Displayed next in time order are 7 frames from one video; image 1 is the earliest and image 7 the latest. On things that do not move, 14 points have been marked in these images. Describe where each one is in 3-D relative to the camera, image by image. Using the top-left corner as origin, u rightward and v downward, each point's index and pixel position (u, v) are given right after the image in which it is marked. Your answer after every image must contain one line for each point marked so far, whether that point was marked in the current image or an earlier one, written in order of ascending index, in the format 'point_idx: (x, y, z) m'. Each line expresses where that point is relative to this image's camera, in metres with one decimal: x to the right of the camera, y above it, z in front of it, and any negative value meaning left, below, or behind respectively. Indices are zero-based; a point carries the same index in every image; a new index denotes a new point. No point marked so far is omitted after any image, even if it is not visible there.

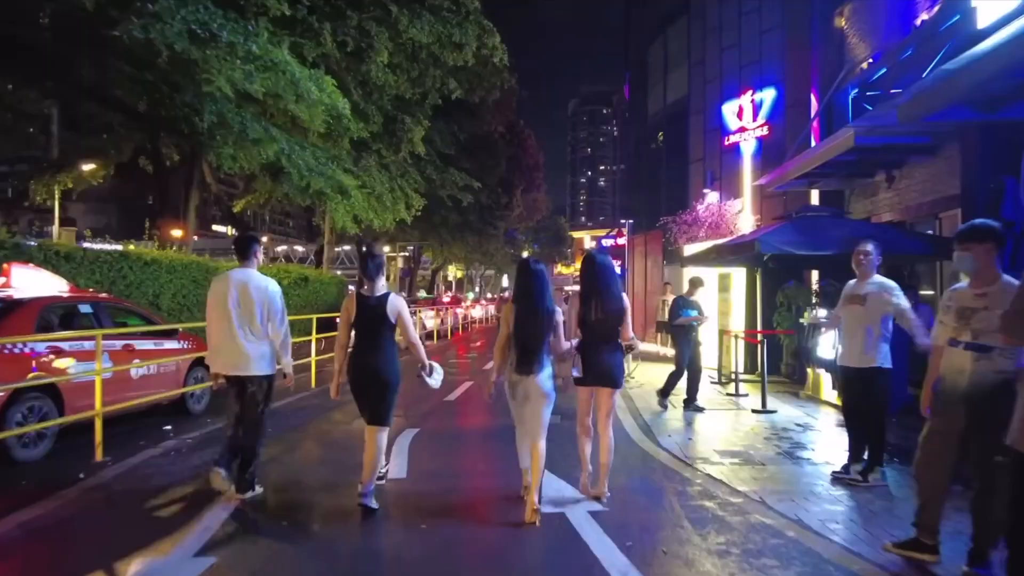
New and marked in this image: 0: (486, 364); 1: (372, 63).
0: (-0.6, -1.7, +17.4) m
1: (-2.6, +4.3, +14.2) m
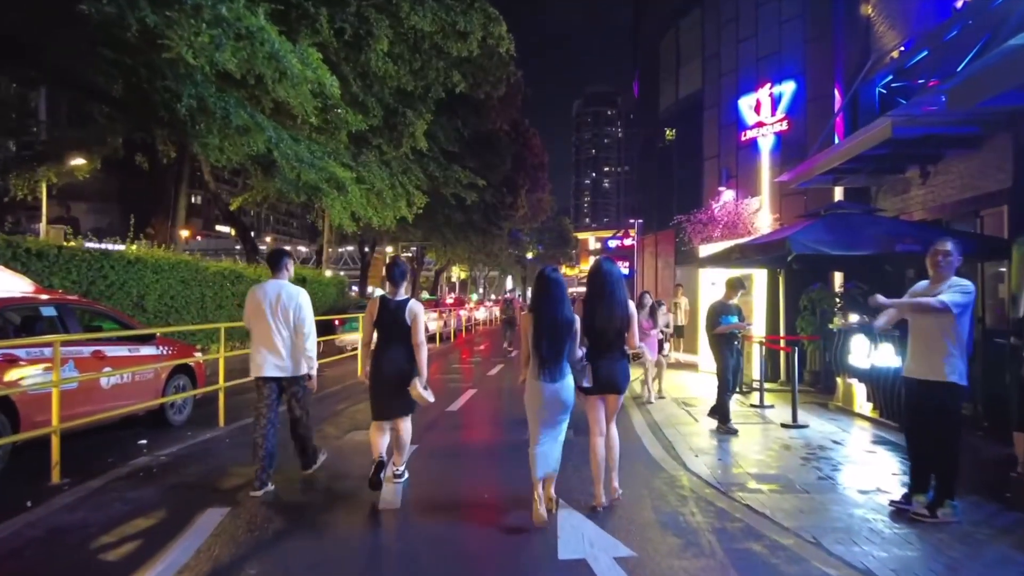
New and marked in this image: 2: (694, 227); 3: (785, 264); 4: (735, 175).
0: (-0.4, -1.8, +16.6) m
1: (-2.5, +4.2, +13.5) m
2: (+3.7, +1.3, +15.6) m
3: (+4.1, +0.4, +11.2) m
4: (+5.1, +2.6, +17.3) m
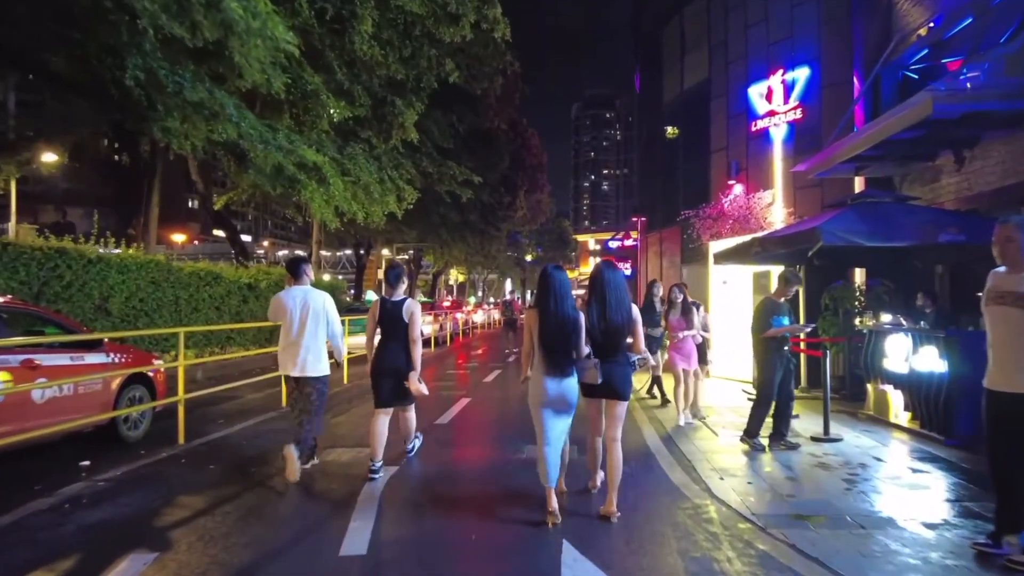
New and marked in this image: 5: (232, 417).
0: (-0.5, -1.8, +15.7) m
1: (-2.6, +4.2, +12.6) m
2: (+3.7, +1.3, +14.6) m
3: (+4.0, +0.4, +10.3) m
4: (+5.0, +2.6, +16.3) m
5: (-3.6, -1.7, +9.7) m
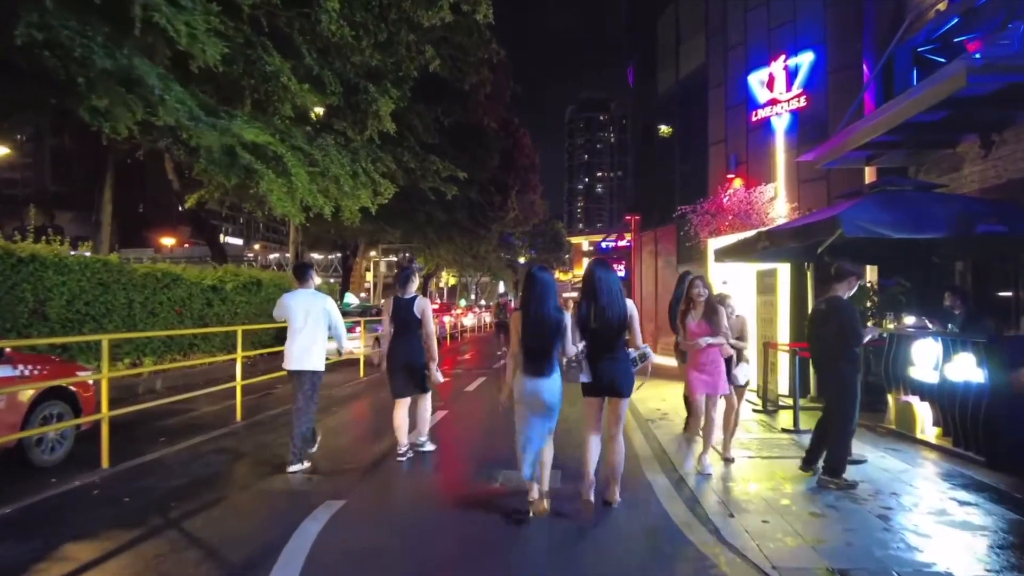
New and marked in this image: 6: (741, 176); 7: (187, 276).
0: (-0.8, -1.8, +14.6) m
1: (-2.9, +4.2, +11.5) m
2: (+3.4, +1.3, +13.7) m
3: (+3.8, +0.4, +9.3) m
4: (+4.7, +2.6, +15.4) m
5: (-3.8, -1.7, +8.7) m
6: (+4.7, +2.3, +15.4) m
7: (-5.8, +0.2, +13.4) m
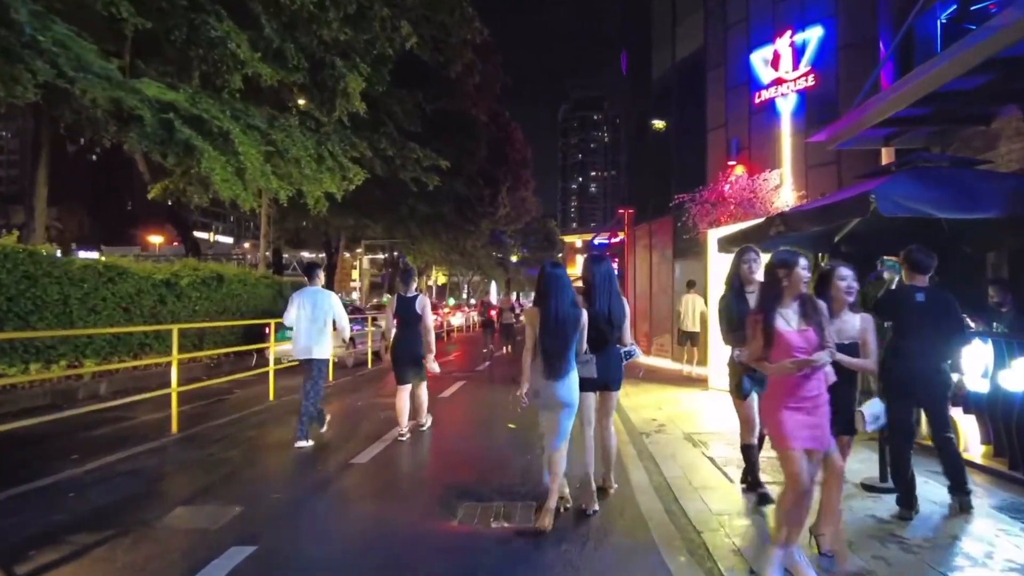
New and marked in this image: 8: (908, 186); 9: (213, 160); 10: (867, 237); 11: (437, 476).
0: (-1.1, -1.7, +13.5) m
1: (-3.1, +4.3, +10.3) m
2: (+3.1, +1.3, +12.5) m
3: (+3.5, +0.5, +8.2) m
4: (+4.4, +2.7, +14.2) m
5: (-4.1, -1.6, +7.5) m
6: (+4.3, +2.4, +14.3) m
7: (-6.1, +0.3, +12.2) m
8: (+3.1, +0.8, +5.9) m
9: (-3.4, +1.5, +8.8) m
10: (+3.7, +0.5, +7.9) m
11: (-0.6, -1.6, +6.5) m
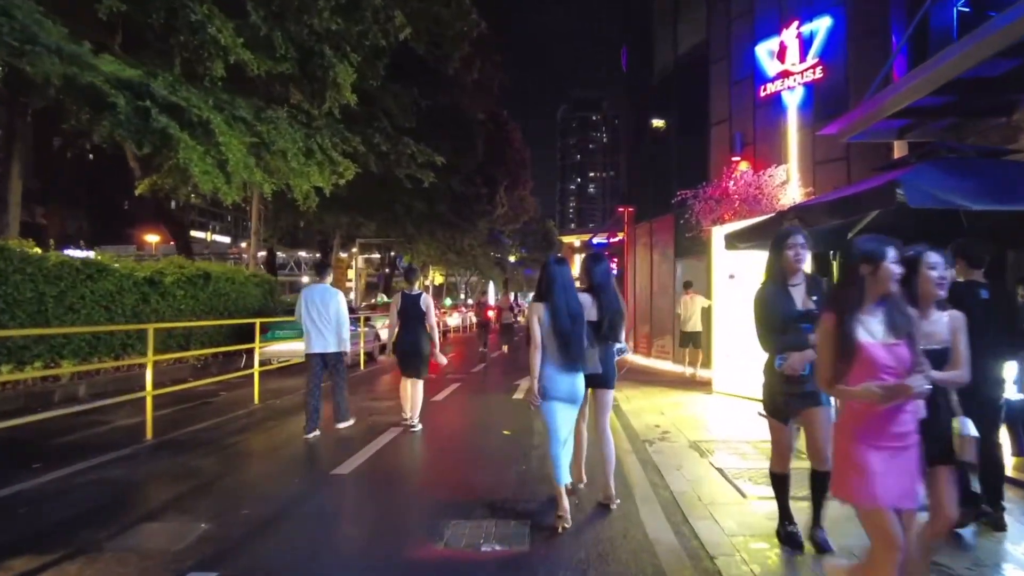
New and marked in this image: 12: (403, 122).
0: (-1.1, -1.7, +13.0) m
1: (-3.2, +4.3, +9.9) m
2: (+3.0, +1.3, +12.1) m
3: (+3.4, +0.5, +7.7) m
4: (+4.3, +2.7, +13.8) m
5: (-4.2, -1.6, +7.0) m
6: (+4.3, +2.4, +13.8) m
7: (-6.1, +0.3, +11.7) m
8: (+3.1, +0.8, +5.5) m
9: (-3.5, +1.5, +8.3) m
10: (+3.7, +0.5, +7.4) m
11: (-0.7, -1.6, +6.0) m
12: (-2.5, +3.9, +17.5) m
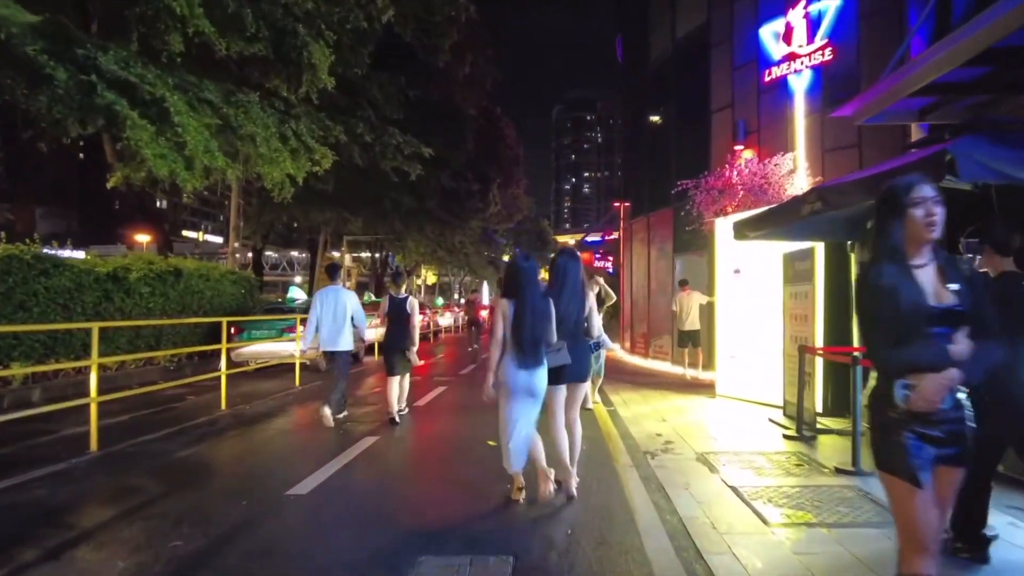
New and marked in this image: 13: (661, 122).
0: (-1.3, -1.7, +12.2) m
1: (-3.3, +4.4, +9.1) m
2: (+2.9, +1.4, +11.3) m
3: (+3.3, +0.5, +6.9) m
4: (+4.2, +2.7, +13.0) m
5: (-4.3, -1.5, +6.2) m
6: (+4.1, +2.4, +13.1) m
7: (-6.3, +0.4, +10.9) m
8: (+3.0, +0.9, +4.7) m
9: (-3.6, +1.5, +7.5) m
10: (+3.5, +0.6, +6.6) m
11: (-0.8, -1.5, +5.2) m
12: (-2.7, +3.9, +16.7) m
13: (+3.5, +4.1, +18.0) m
